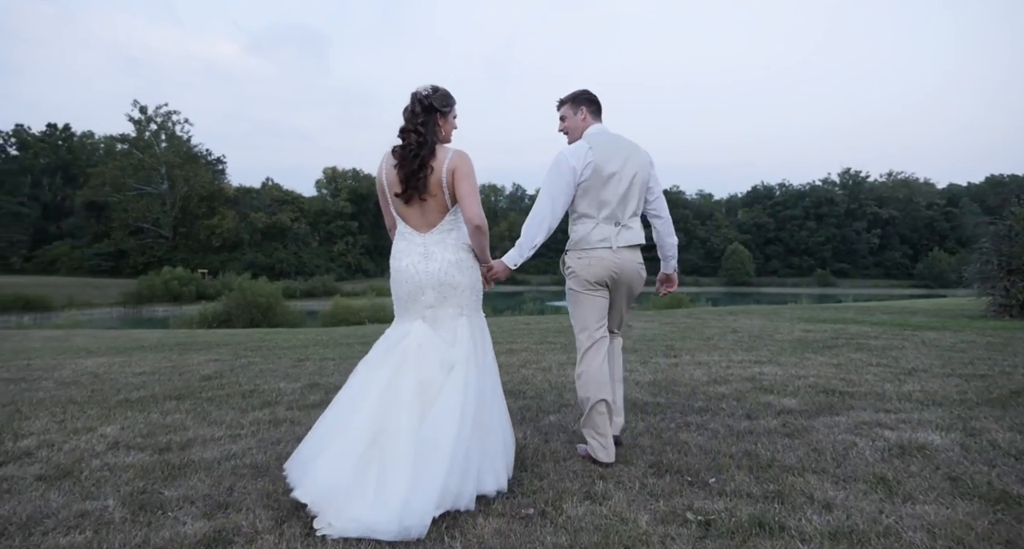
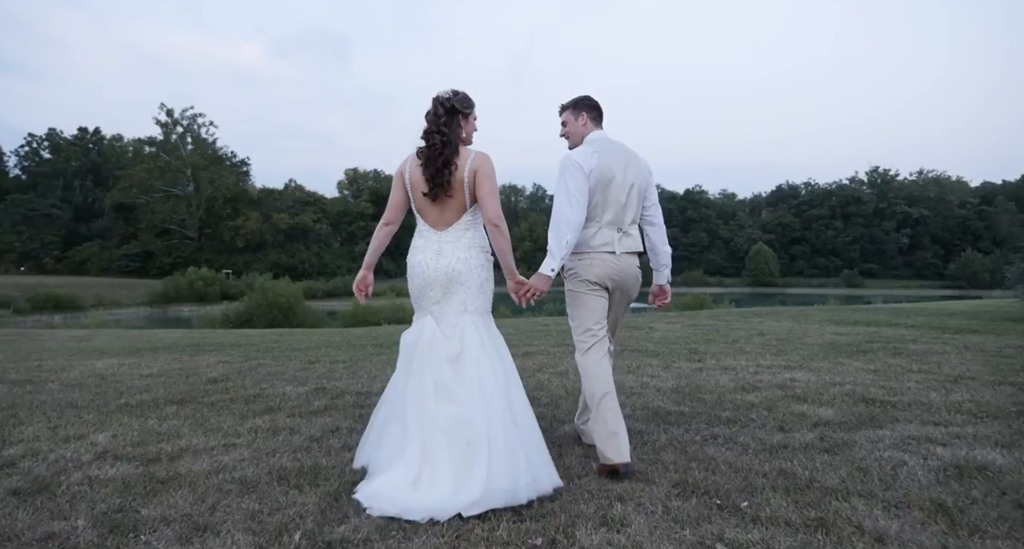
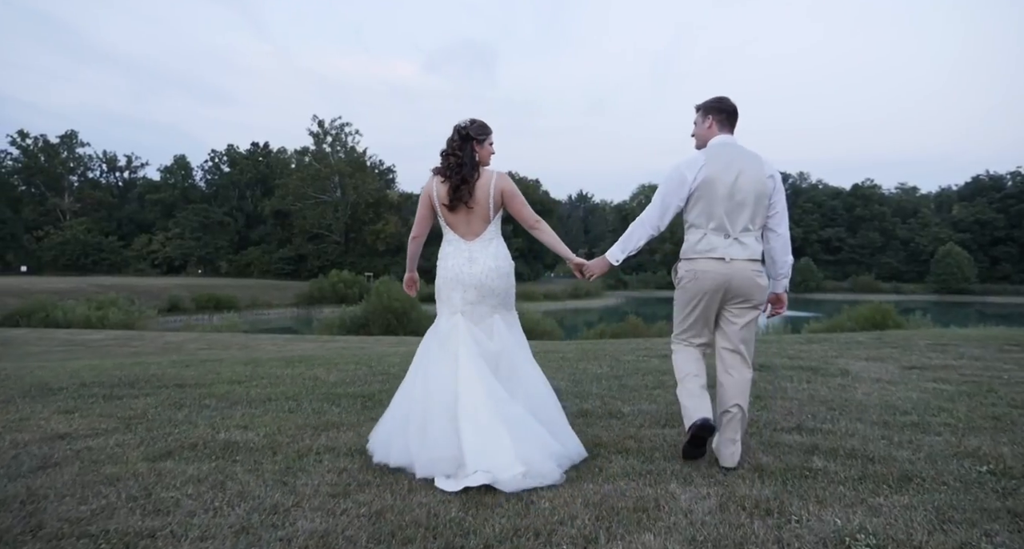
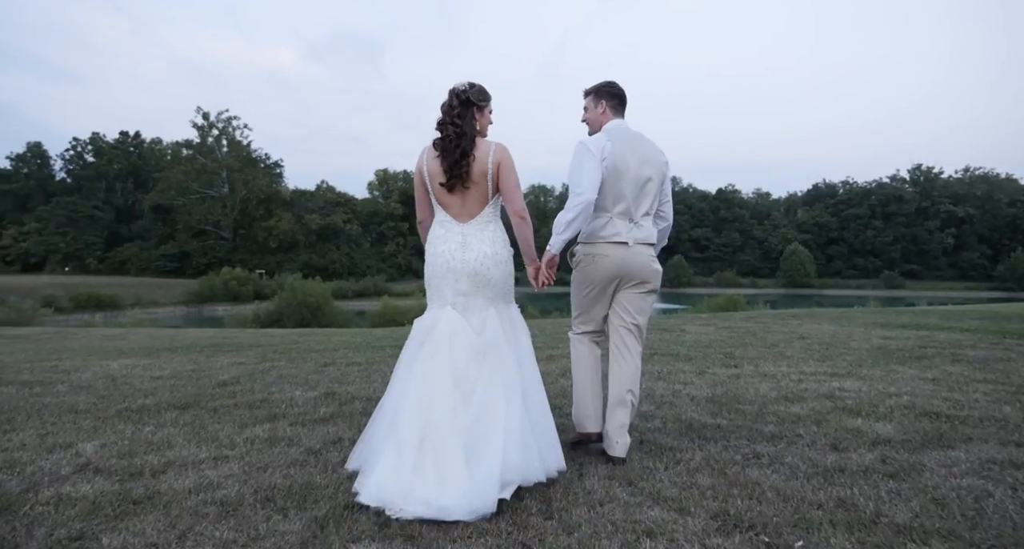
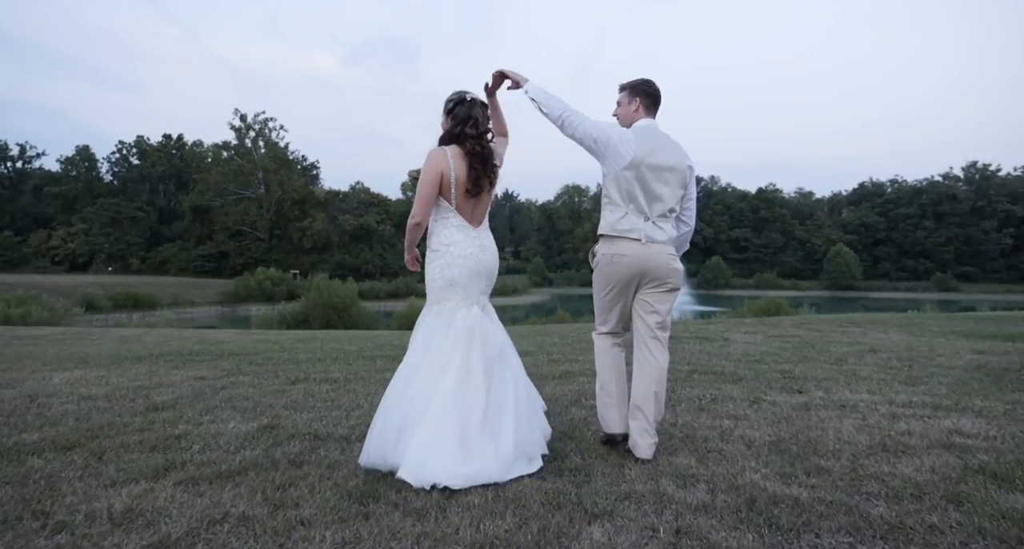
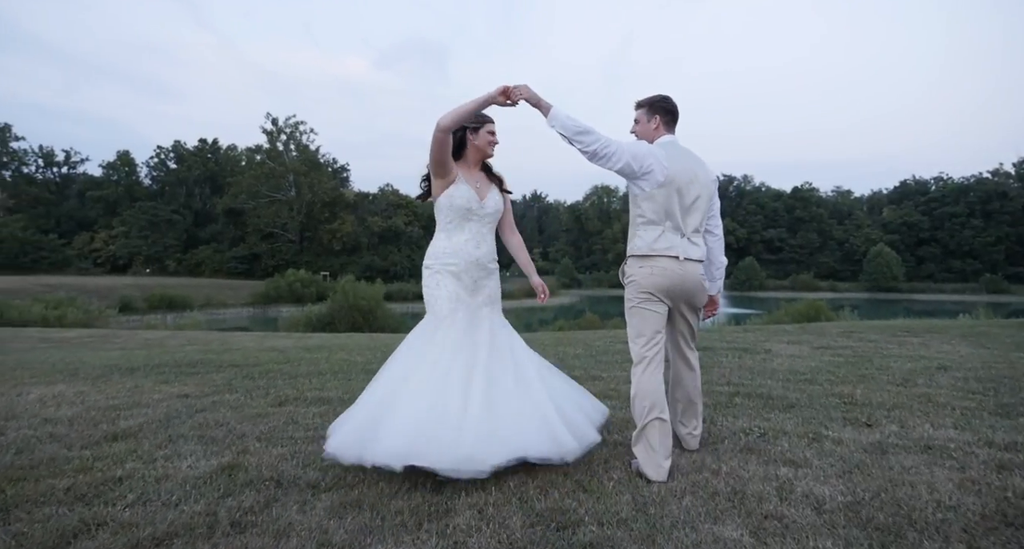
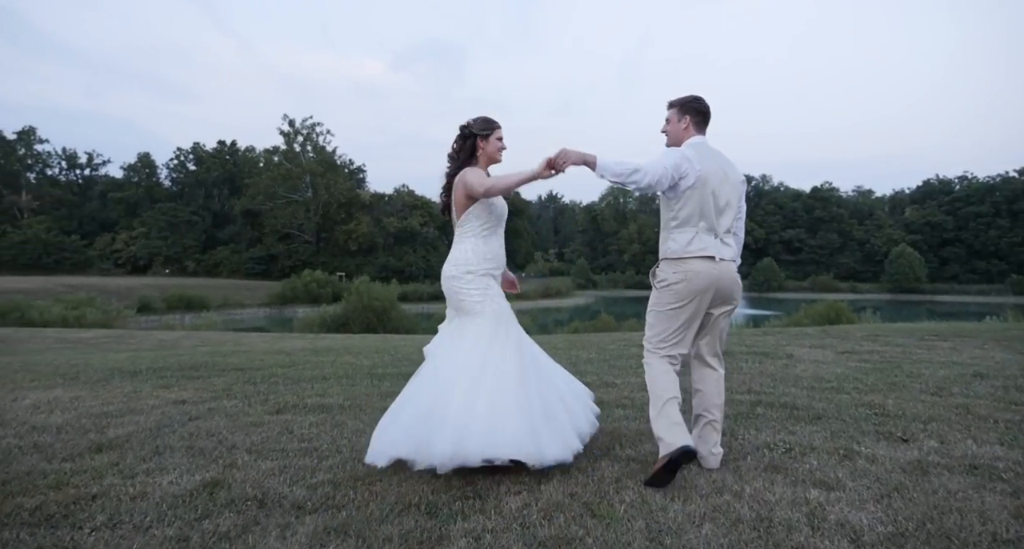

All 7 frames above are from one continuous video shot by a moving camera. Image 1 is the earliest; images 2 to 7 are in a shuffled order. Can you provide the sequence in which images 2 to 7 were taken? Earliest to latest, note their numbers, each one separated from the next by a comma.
2, 4, 5, 6, 7, 3
